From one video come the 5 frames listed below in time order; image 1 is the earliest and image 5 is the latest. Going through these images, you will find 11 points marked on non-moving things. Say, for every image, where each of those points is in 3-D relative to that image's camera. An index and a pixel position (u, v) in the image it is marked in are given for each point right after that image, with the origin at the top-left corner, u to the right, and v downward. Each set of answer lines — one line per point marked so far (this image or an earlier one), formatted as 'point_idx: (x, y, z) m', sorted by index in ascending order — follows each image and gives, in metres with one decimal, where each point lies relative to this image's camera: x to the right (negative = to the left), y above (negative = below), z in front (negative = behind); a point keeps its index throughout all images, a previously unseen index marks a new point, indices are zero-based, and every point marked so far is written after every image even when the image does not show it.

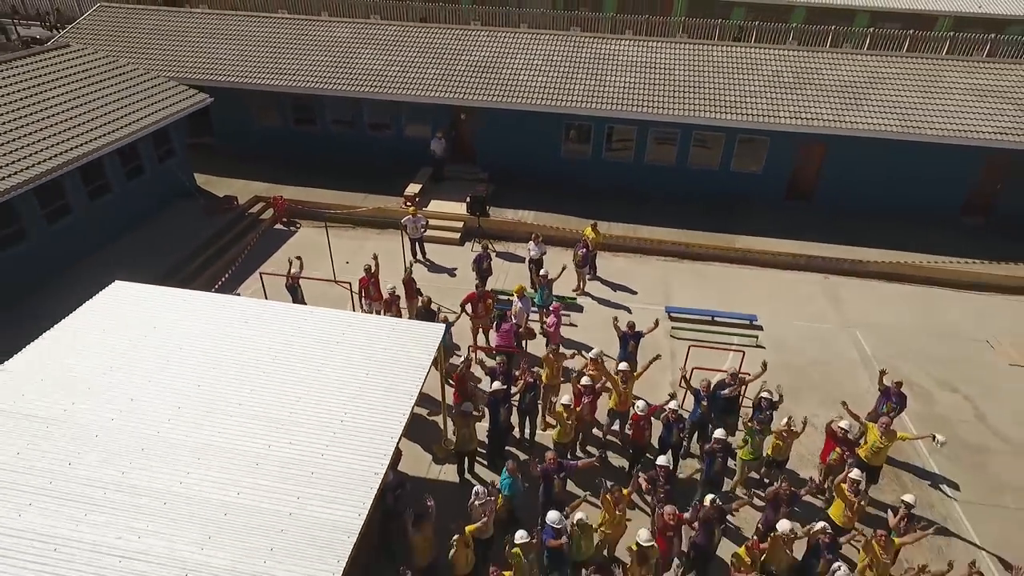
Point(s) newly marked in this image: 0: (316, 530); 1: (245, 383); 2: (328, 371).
0: (-1.6, -1.9, +6.1) m
1: (-2.8, -1.0, +7.6) m
2: (-1.9, -0.9, +7.8) m
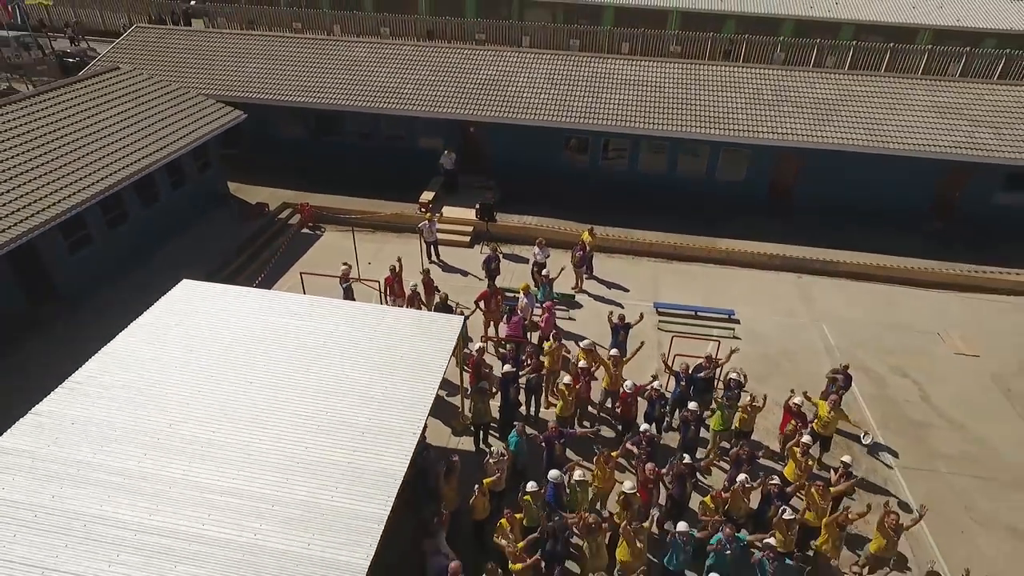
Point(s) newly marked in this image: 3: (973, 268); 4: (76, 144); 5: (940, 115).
0: (-1.5, -1.9, +7.7) m
1: (-2.7, -0.9, +9.2) m
2: (-1.8, -0.8, +9.5) m
3: (+10.2, +0.5, +16.2) m
4: (-8.3, +2.7, +14.2) m
5: (+10.0, +4.0, +17.1) m
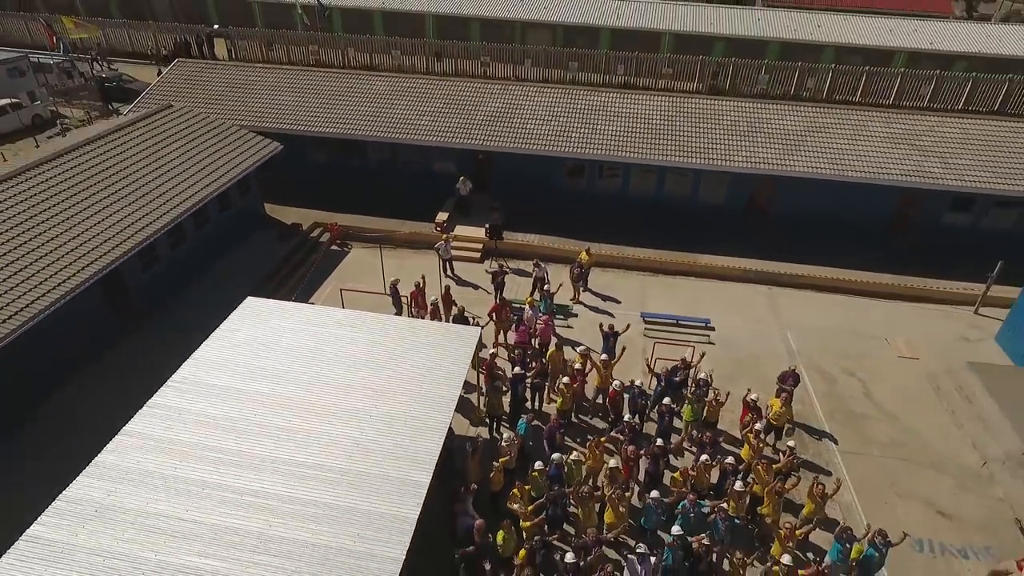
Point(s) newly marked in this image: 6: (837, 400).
0: (-1.3, -2.2, +10.0) m
1: (-2.5, -1.2, +11.5) m
2: (-1.7, -1.1, +11.7) m
3: (+10.3, +0.2, +18.4) m
4: (-8.2, +2.4, +16.5) m
5: (+10.1, +3.8, +19.3) m
6: (+6.3, -2.2, +14.2) m
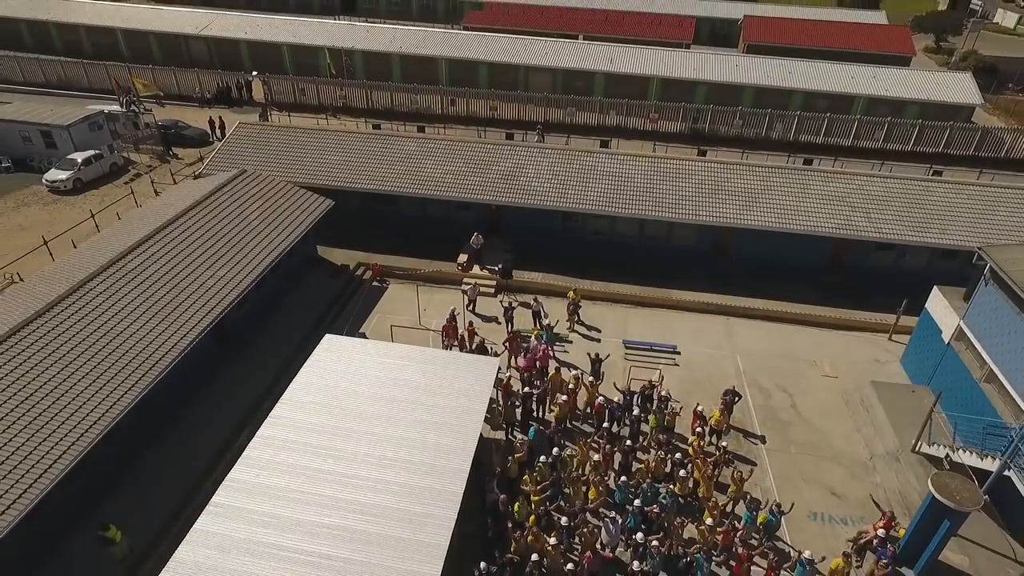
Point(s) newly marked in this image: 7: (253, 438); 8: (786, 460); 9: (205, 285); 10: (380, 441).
0: (-1.1, -3.1, +14.5) m
1: (-2.3, -2.2, +16.0) m
2: (-1.4, -2.1, +16.3) m
3: (+10.6, -0.8, +22.9) m
4: (-7.9, +1.5, +21.0) m
5: (+10.4, +2.8, +23.8) m
6: (+6.6, -3.1, +18.7) m
7: (-6.3, -3.7, +18.0) m
8: (+6.4, -4.0, +17.1) m
9: (-7.9, 0.0, +18.8) m
10: (-2.6, -3.1, +14.5) m
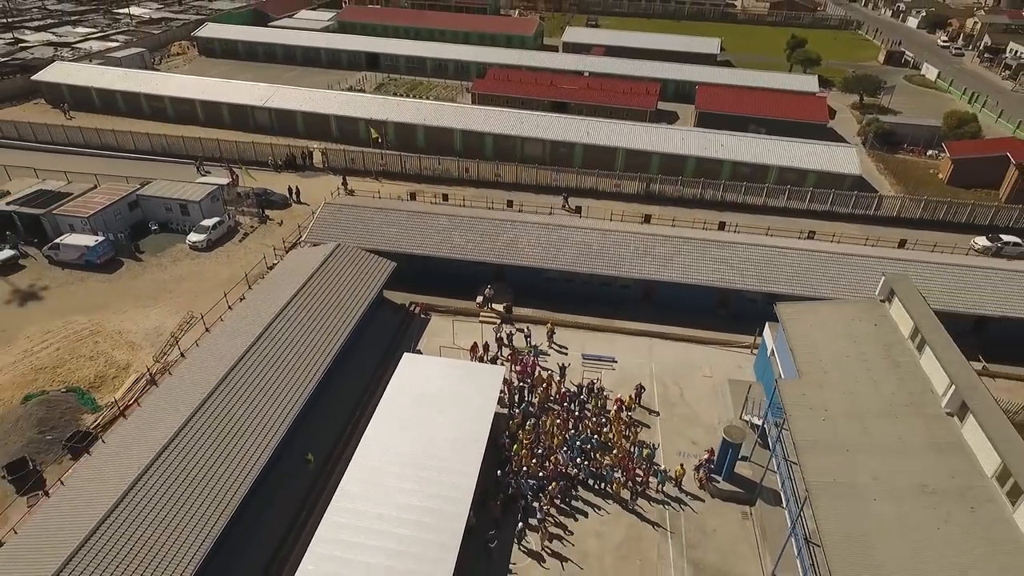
0: (-1.1, -4.7, +27.2) m
1: (-2.2, -3.7, +28.8) m
2: (-1.4, -3.6, +29.0) m
3: (+10.6, -2.3, +35.7) m
4: (-7.9, -0.1, +33.7) m
5: (+10.4, +1.3, +36.6) m
6: (+6.6, -4.7, +31.5) m
7: (-6.3, -5.3, +30.7) m
8: (+6.4, -5.6, +29.8) m
9: (-7.9, -1.6, +31.5) m
10: (-2.6, -4.6, +27.2) m
